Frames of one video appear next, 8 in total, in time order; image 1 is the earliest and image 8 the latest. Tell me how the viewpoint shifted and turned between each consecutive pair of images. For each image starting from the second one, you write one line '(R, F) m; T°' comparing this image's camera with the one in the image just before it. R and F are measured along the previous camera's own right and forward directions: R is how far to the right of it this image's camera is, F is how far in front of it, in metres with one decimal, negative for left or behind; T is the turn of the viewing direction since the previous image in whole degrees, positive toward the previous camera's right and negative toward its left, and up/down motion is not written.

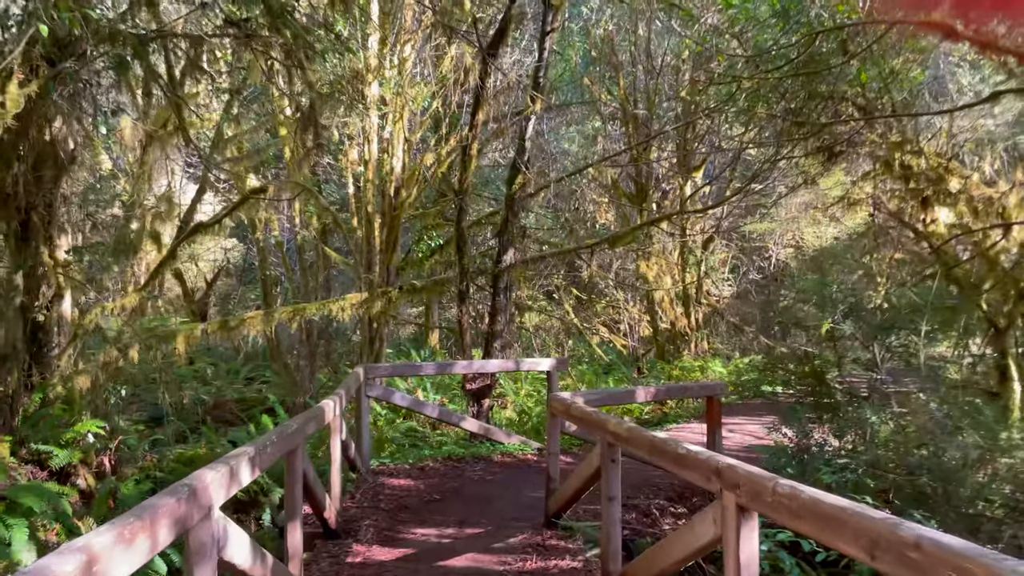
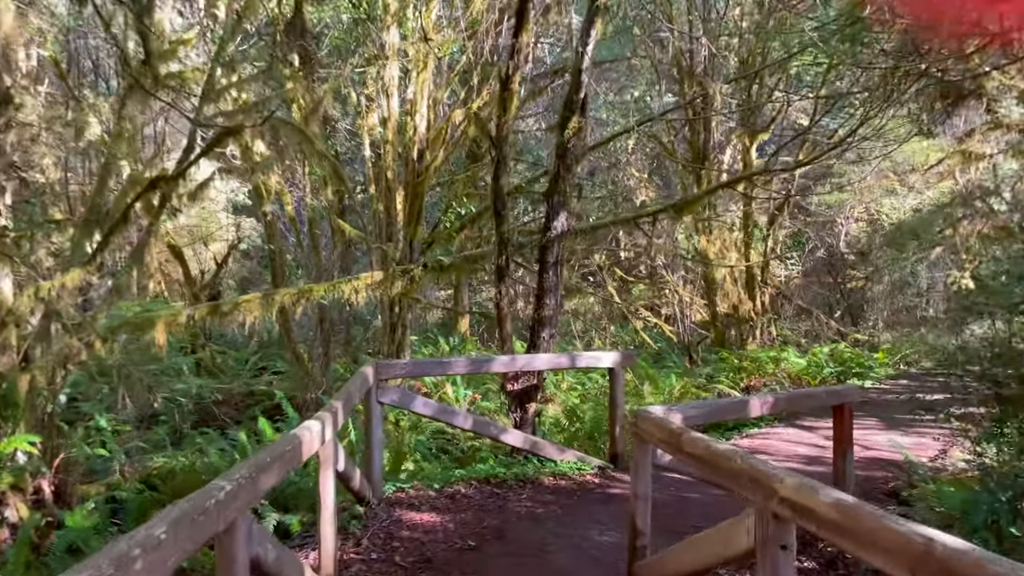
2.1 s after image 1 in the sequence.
(-0.2, +1.8) m; -2°
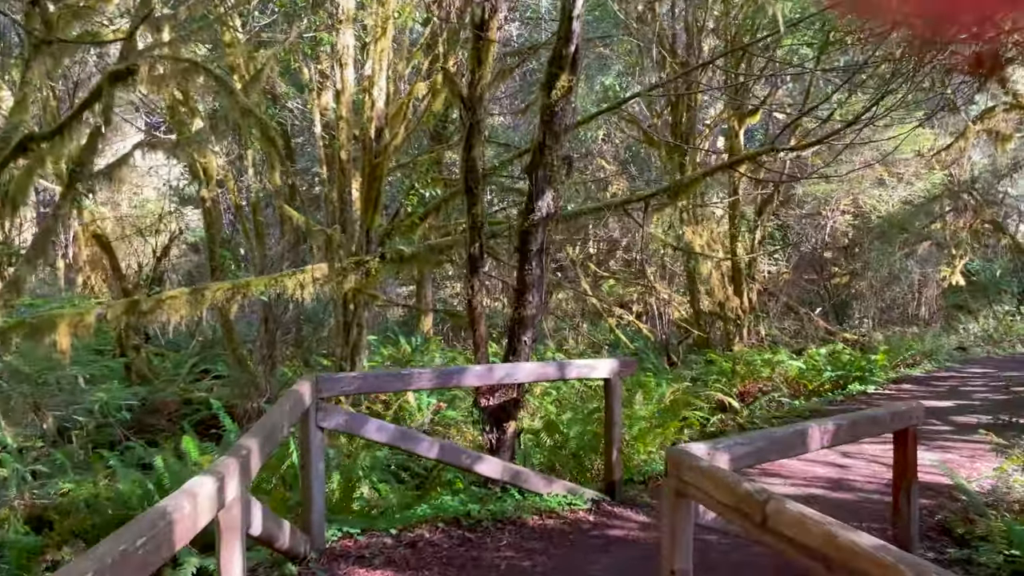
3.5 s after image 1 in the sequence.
(-0.1, +1.2) m; +3°
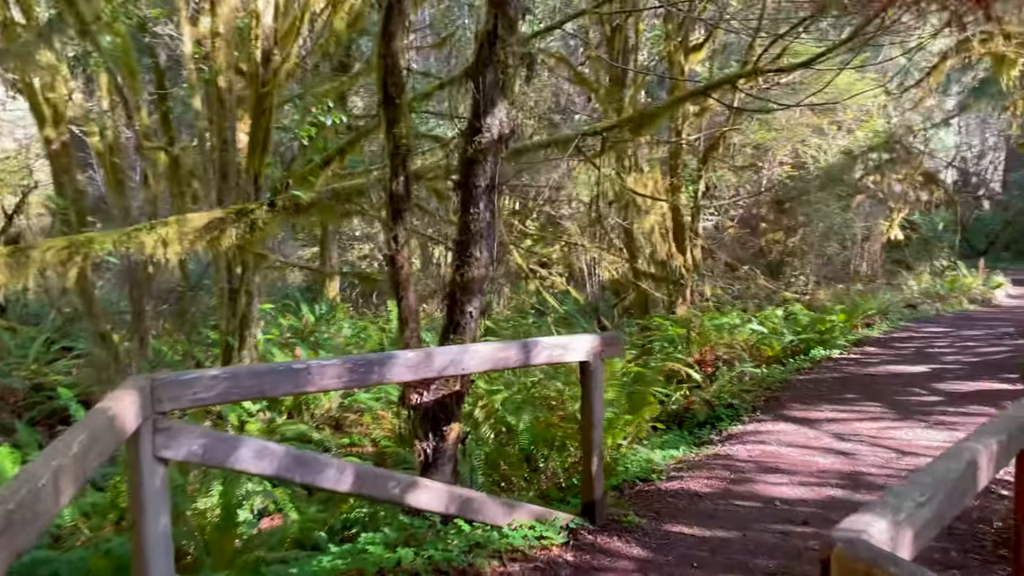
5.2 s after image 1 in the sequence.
(-0.2, +1.5) m; +7°
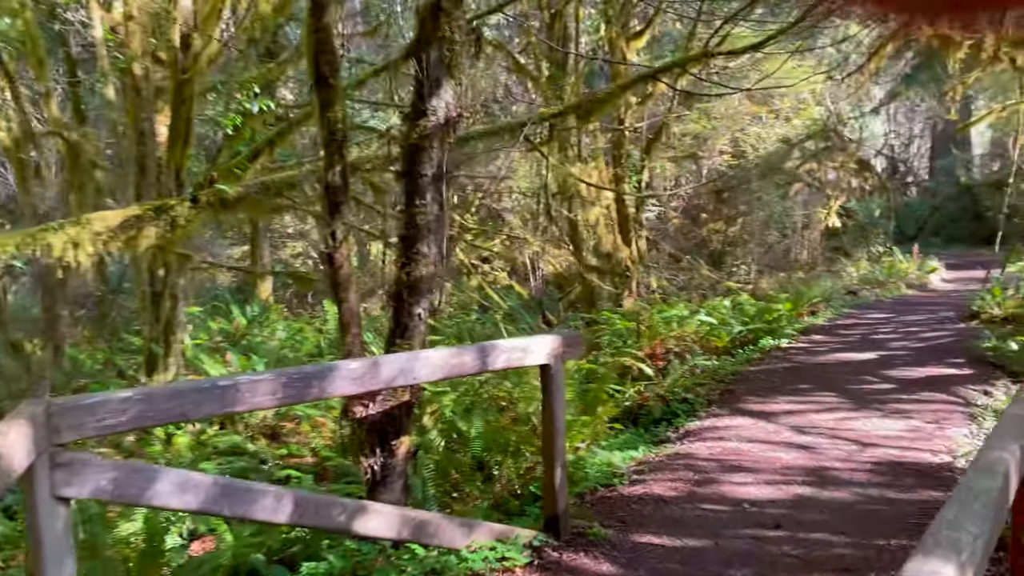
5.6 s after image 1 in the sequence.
(-0.1, +0.3) m; +4°
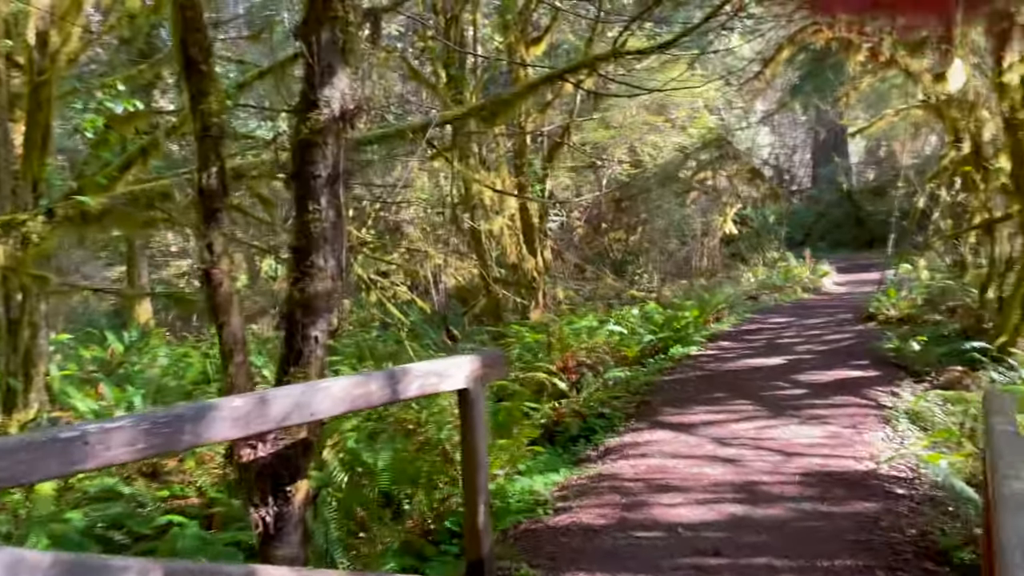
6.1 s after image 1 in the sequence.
(0.0, +0.4) m; +7°
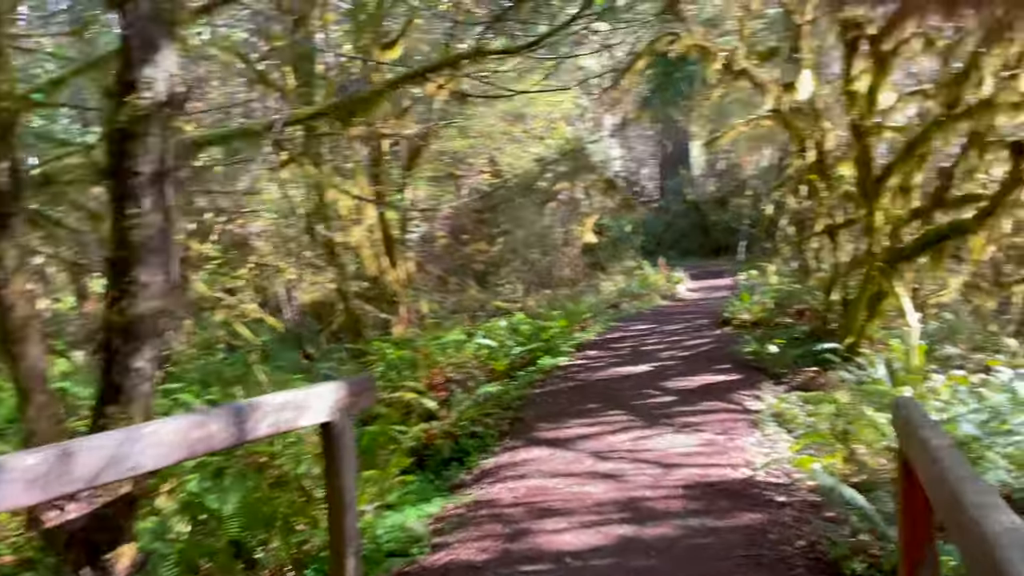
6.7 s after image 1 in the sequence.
(0.0, +0.4) m; +10°
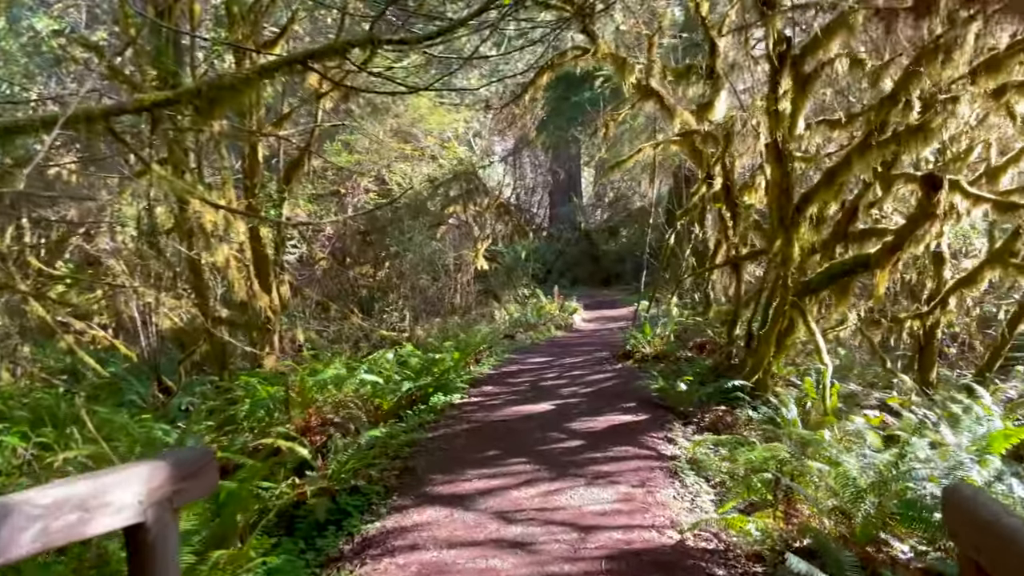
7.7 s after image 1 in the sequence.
(-0.1, +0.8) m; +8°
